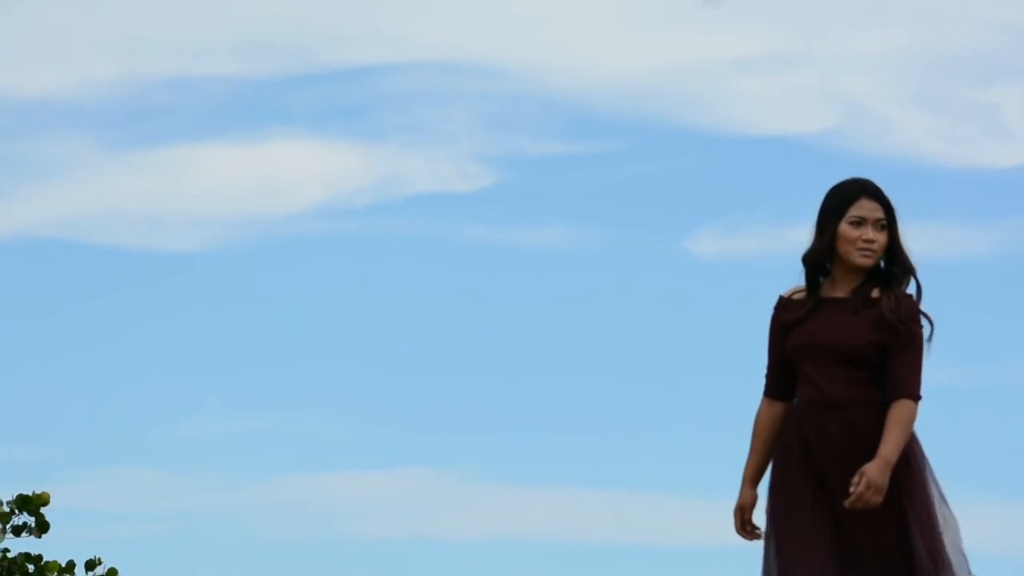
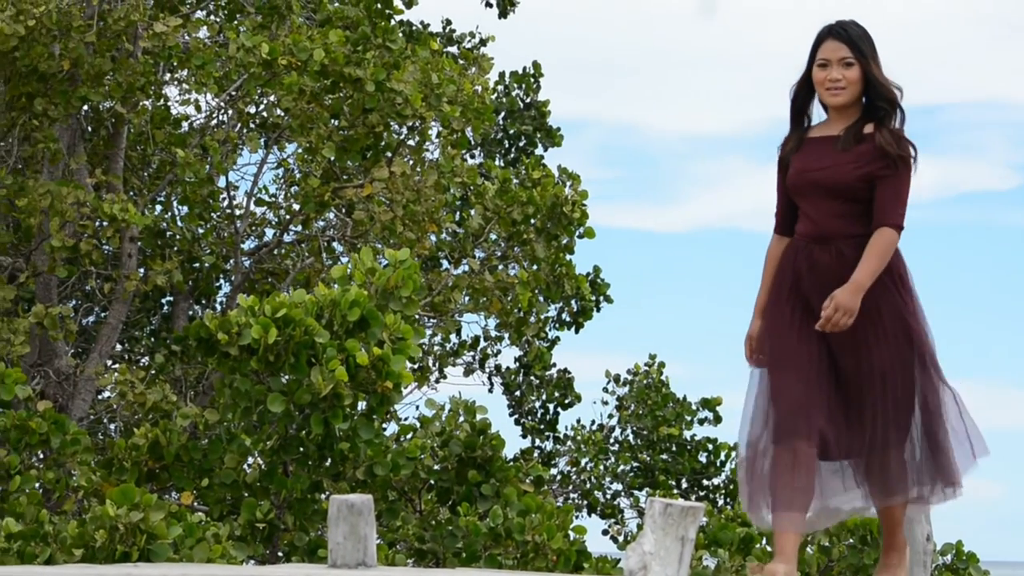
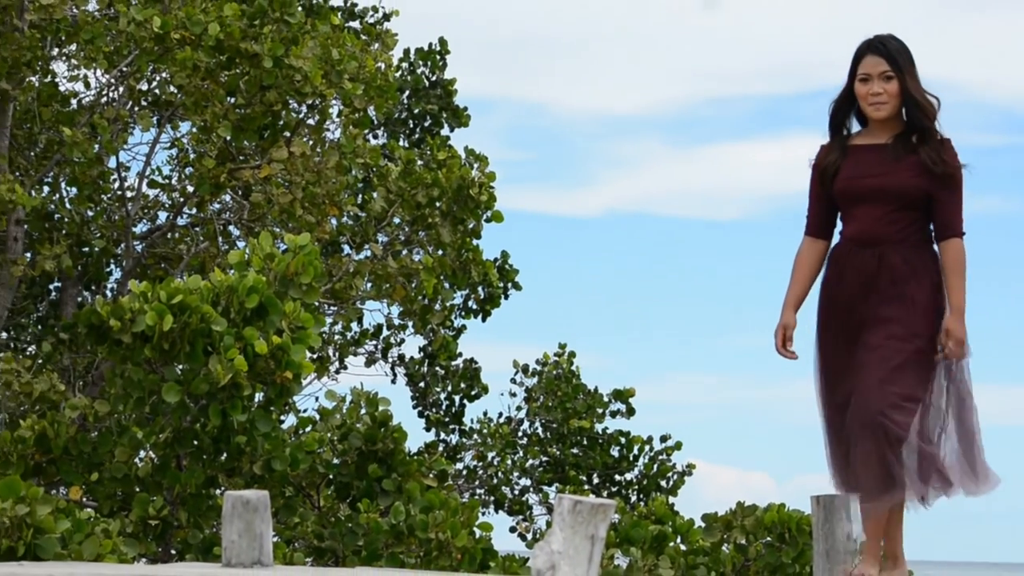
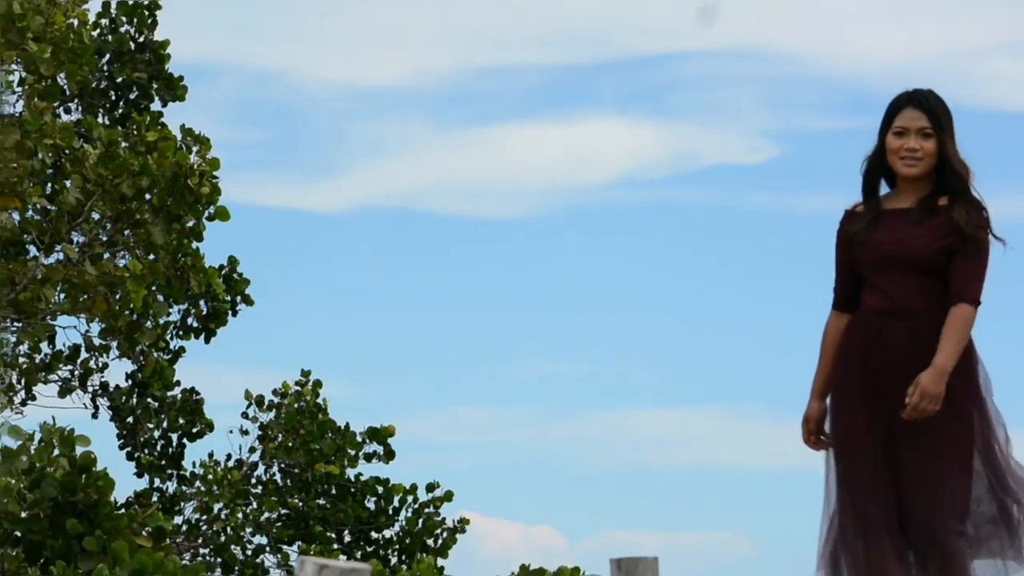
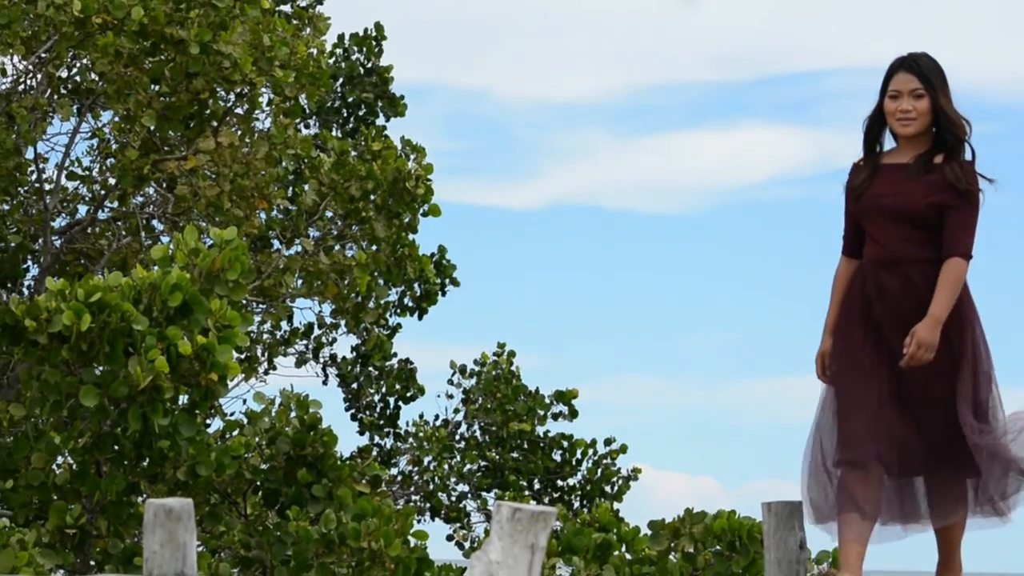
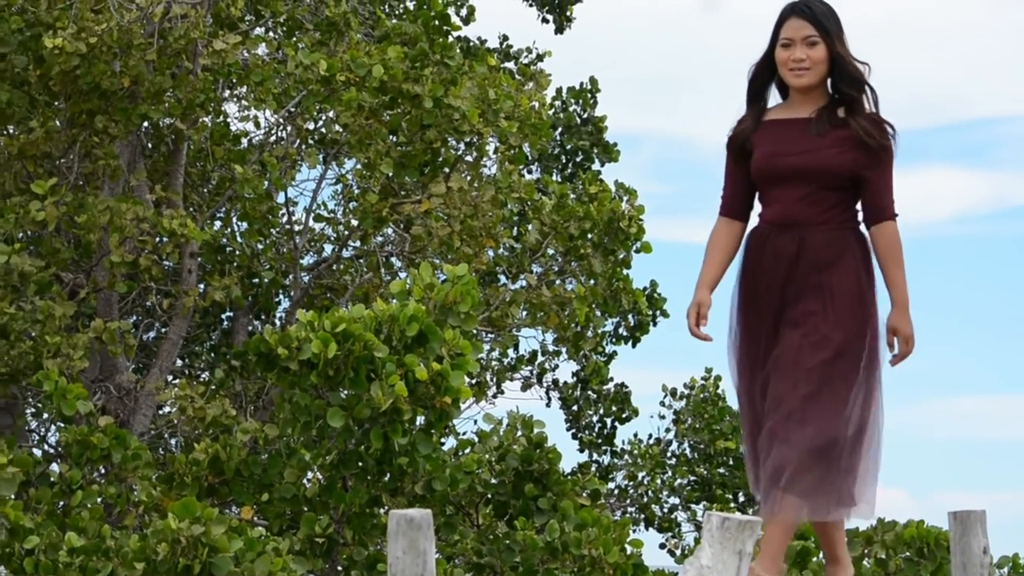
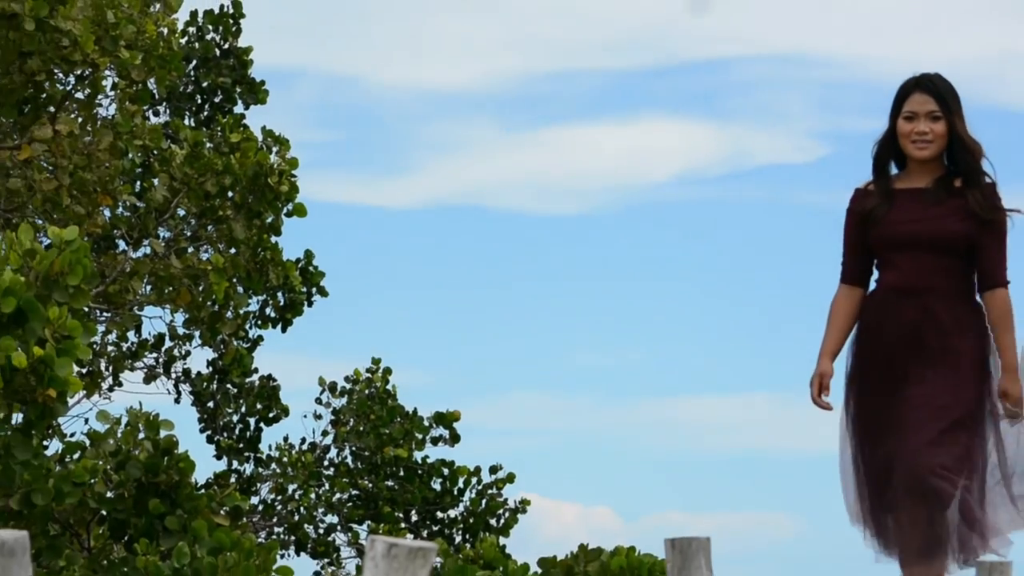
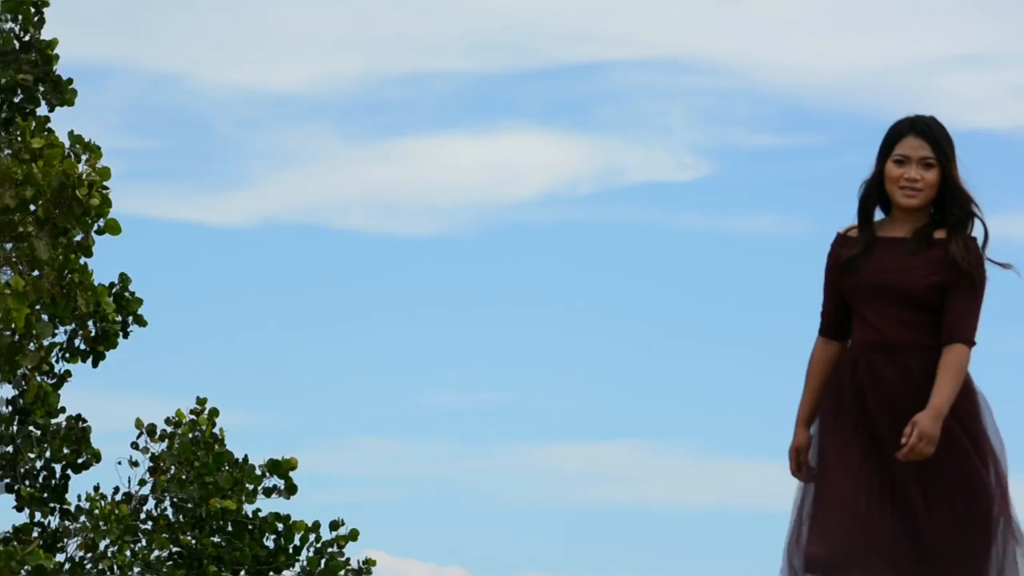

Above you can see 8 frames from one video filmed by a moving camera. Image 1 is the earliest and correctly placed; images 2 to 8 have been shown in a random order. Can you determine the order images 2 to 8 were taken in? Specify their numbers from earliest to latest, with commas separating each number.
8, 4, 7, 5, 3, 2, 6
